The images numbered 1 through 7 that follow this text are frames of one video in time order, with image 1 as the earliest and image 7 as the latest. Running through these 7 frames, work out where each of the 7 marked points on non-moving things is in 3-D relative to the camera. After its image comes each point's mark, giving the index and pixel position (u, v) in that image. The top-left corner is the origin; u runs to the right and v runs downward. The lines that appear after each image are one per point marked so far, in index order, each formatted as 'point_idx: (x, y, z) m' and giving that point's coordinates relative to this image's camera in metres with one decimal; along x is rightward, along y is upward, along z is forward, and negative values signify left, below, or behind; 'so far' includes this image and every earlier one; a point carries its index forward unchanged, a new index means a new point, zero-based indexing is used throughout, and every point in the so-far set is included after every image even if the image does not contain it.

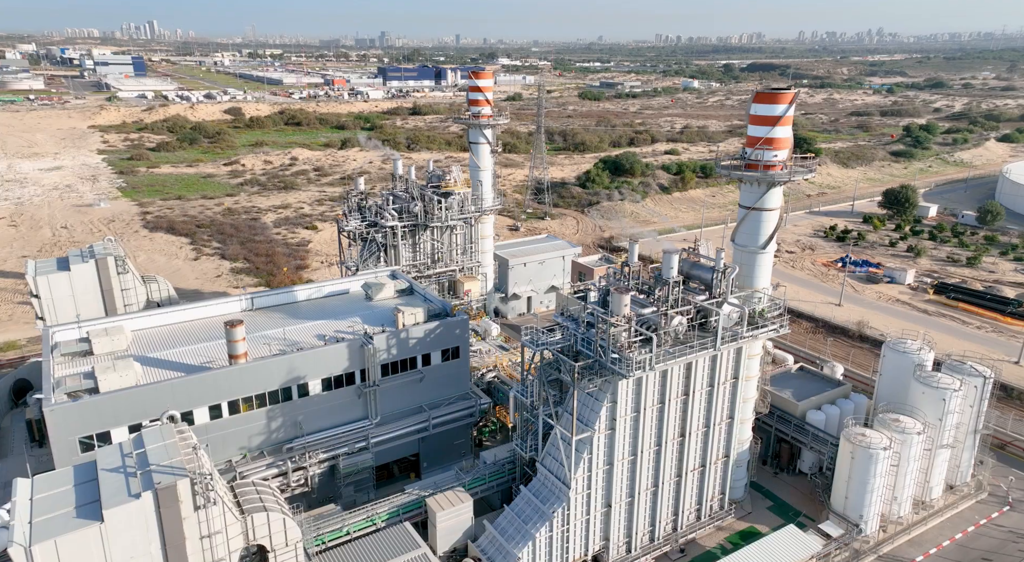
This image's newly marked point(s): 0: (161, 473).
0: (-7.5, -4.1, +15.6) m
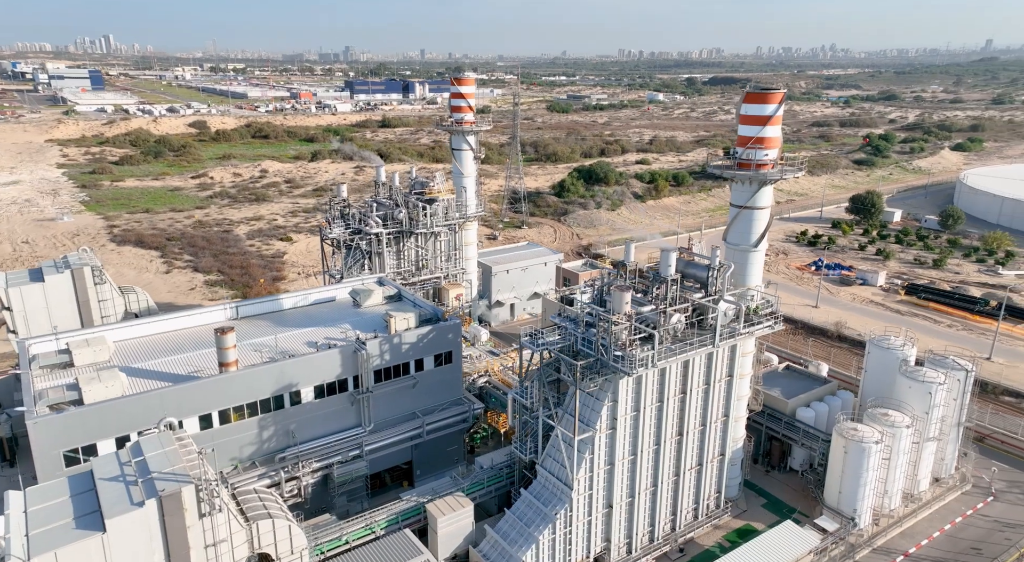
0: (-7.2, -4.1, +15.1) m
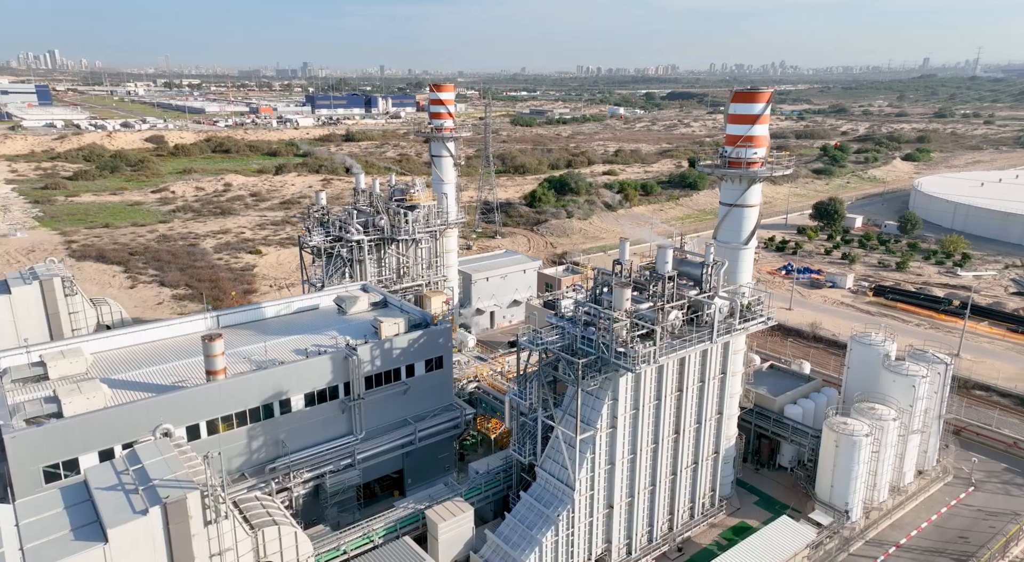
0: (-6.8, -4.1, +14.4) m
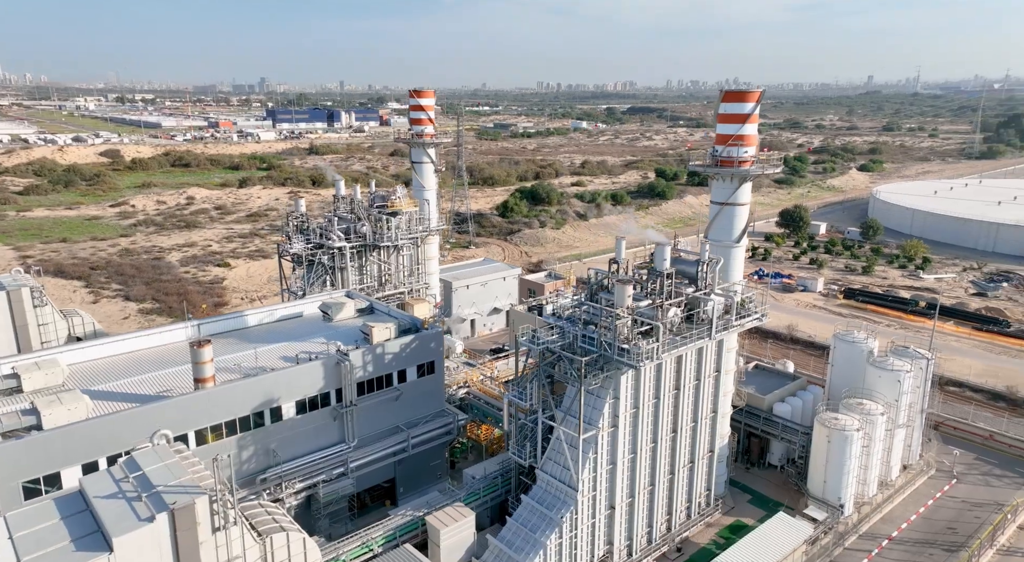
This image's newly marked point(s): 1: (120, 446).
0: (-6.4, -4.0, +13.7) m
1: (-10.5, -4.4, +19.6) m
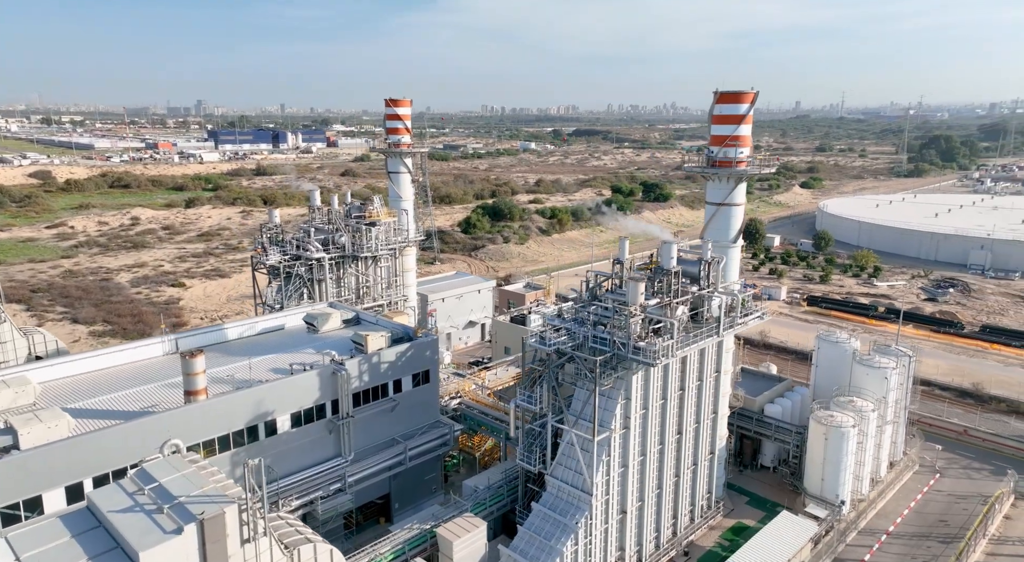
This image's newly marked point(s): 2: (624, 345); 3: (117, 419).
0: (-5.4, -3.8, +12.6) m
1: (-10.0, -4.6, +18.1) m
2: (+3.0, -1.8, +19.8) m
3: (-10.3, -3.6, +19.1) m
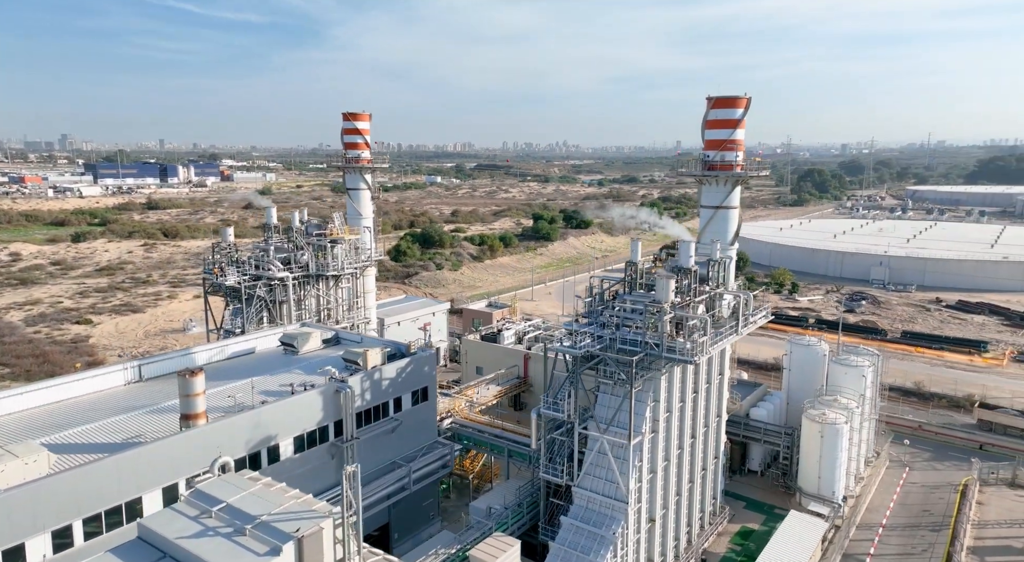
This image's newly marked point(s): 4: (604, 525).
0: (-3.3, -3.5, +10.8) m
1: (-8.7, -4.7, +15.4) m
2: (+3.8, -1.7, +19.3) m
3: (-9.2, -3.8, +16.3) m
4: (+2.4, -6.4, +19.3) m
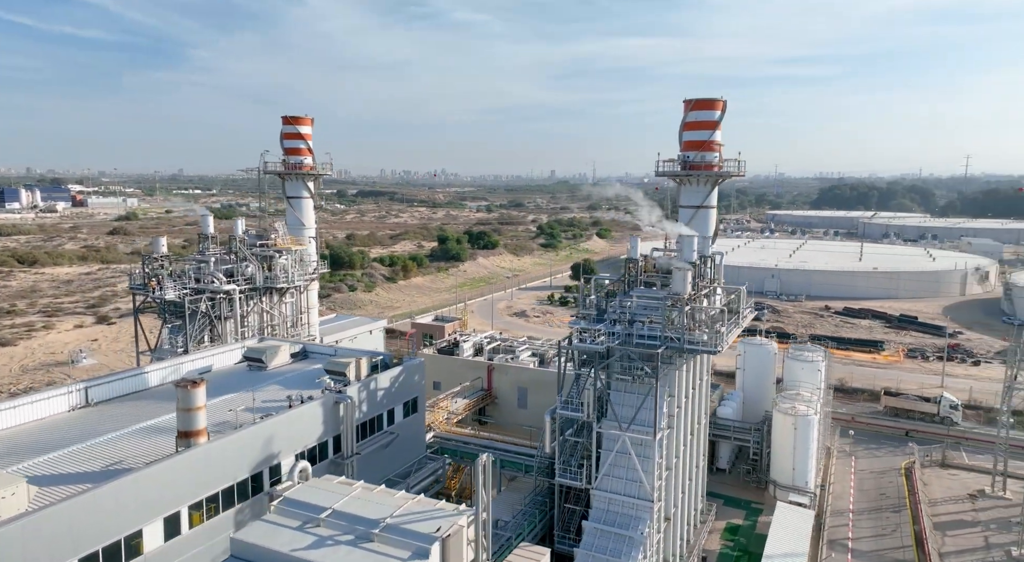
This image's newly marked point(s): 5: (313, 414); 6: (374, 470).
0: (-1.2, -3.1, +9.2) m
1: (-7.3, -4.6, +12.7) m
2: (+4.1, -1.4, +19.0) m
3: (-8.0, -3.7, +13.6) m
4: (+3.0, -6.2, +18.6) m
5: (-4.7, -3.1, +17.3) m
6: (-3.6, -5.0, +19.4) m
